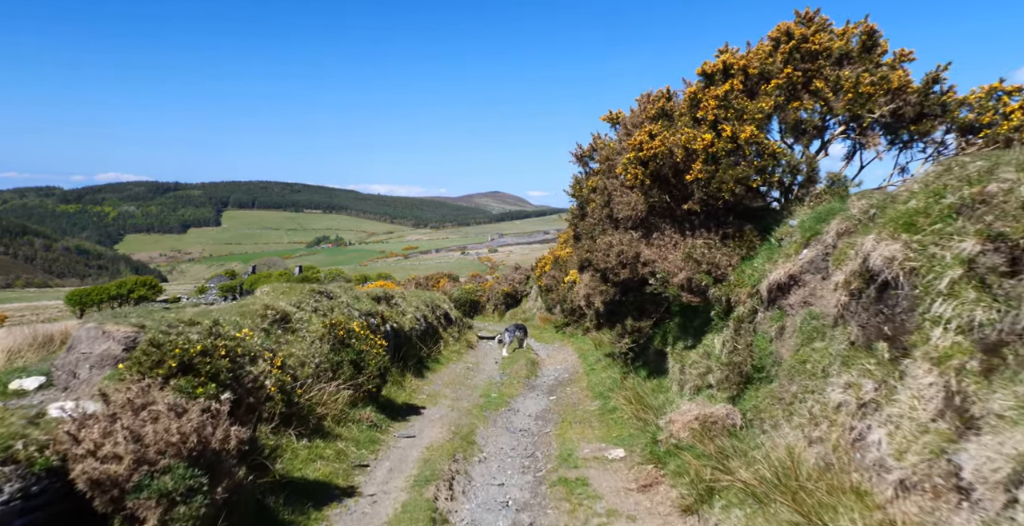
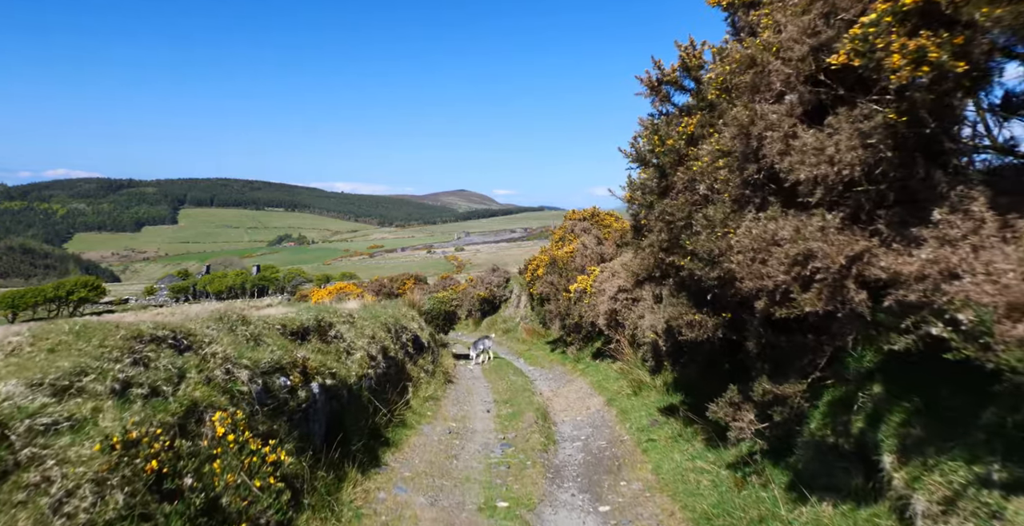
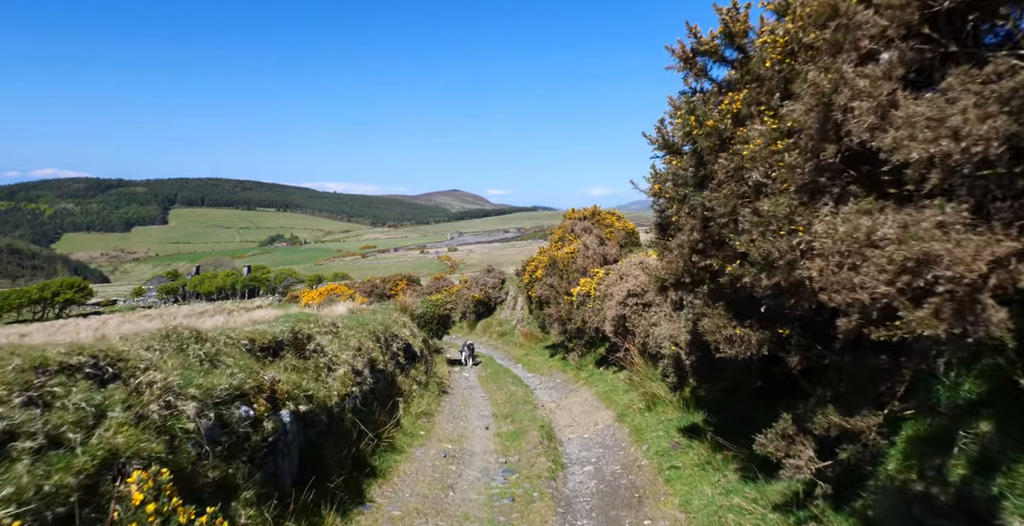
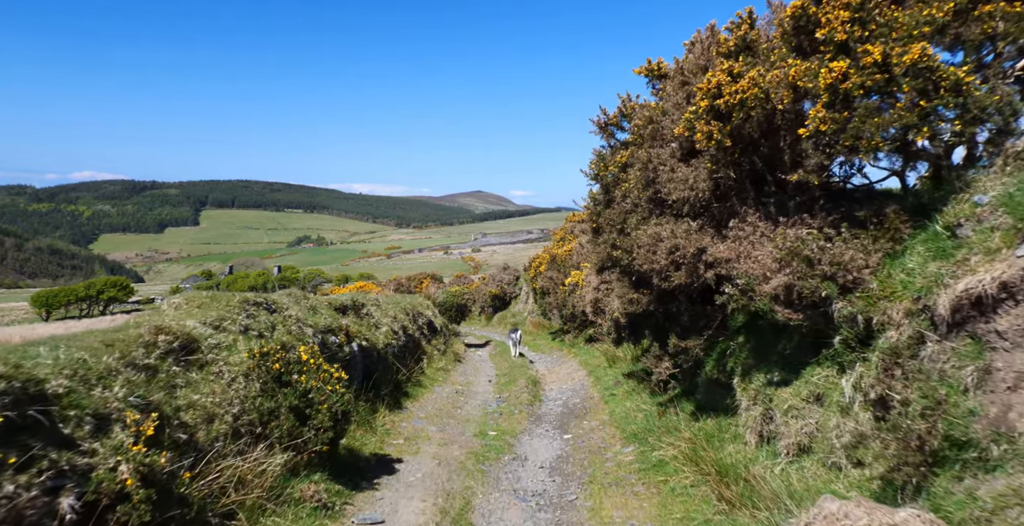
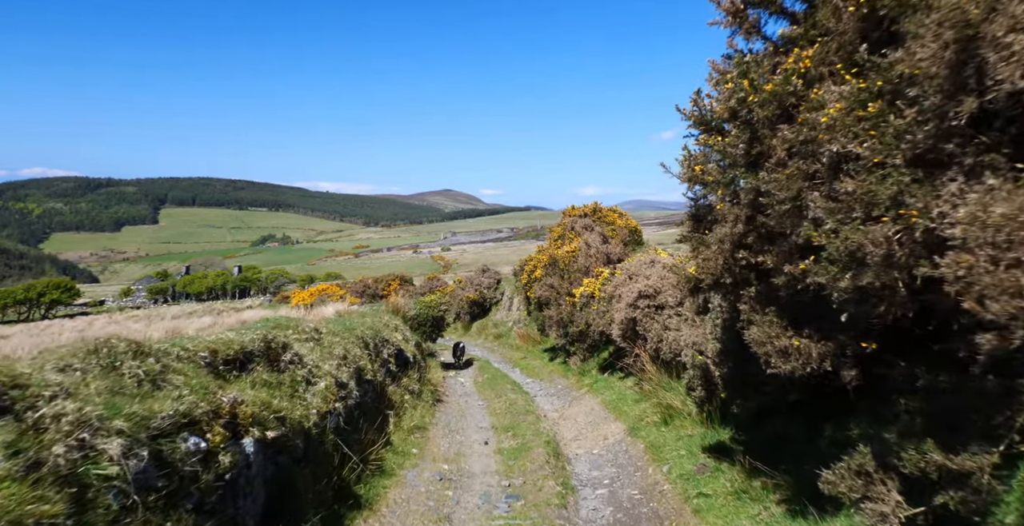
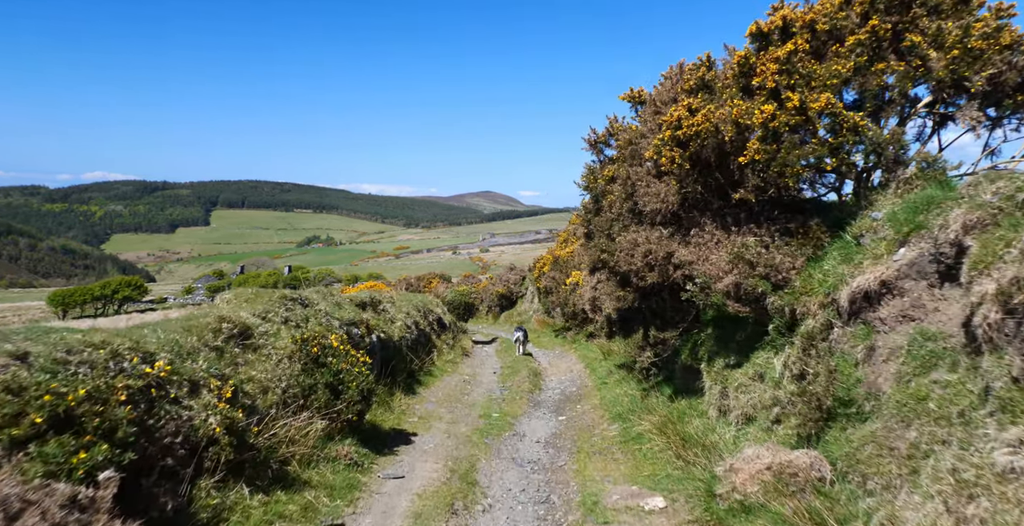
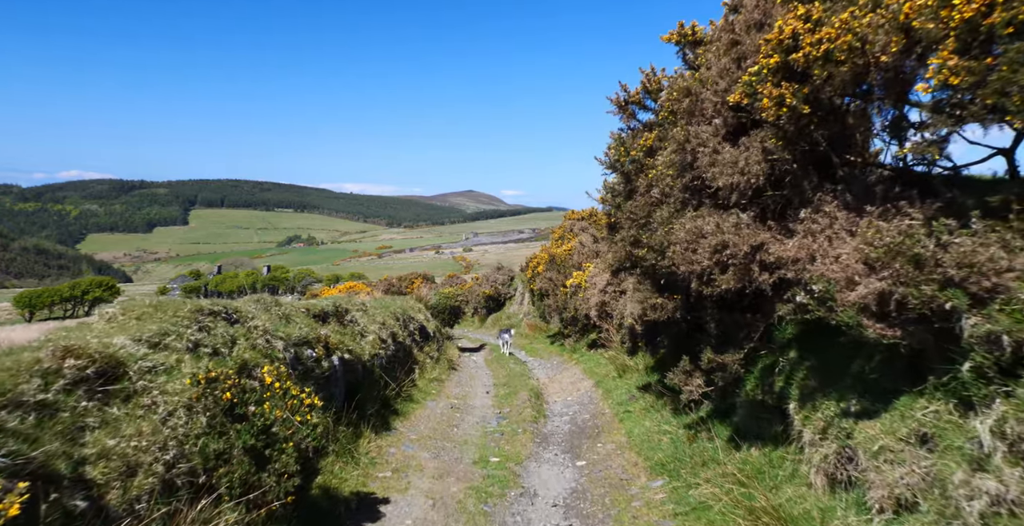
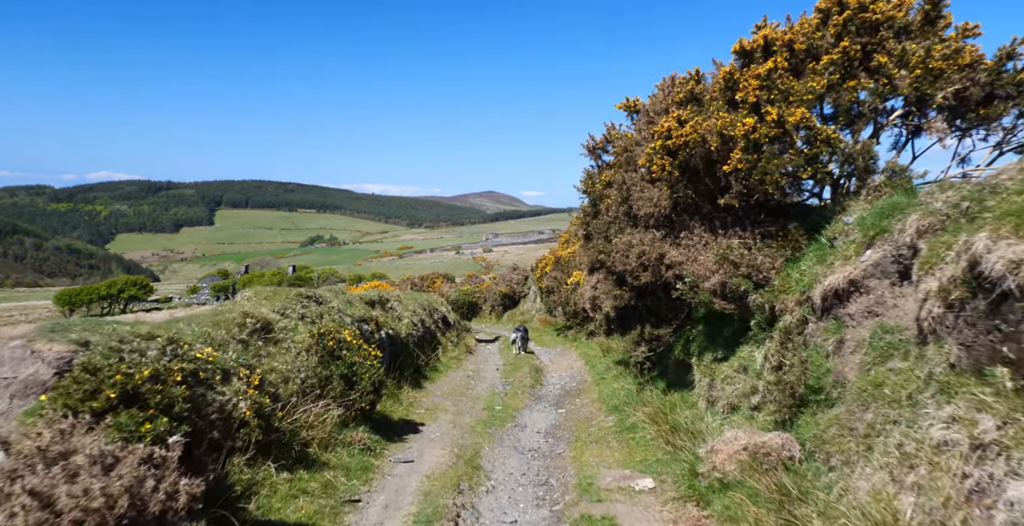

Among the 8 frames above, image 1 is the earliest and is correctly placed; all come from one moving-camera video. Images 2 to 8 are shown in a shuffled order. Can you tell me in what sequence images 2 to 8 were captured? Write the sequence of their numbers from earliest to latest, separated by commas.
8, 6, 4, 7, 2, 3, 5
